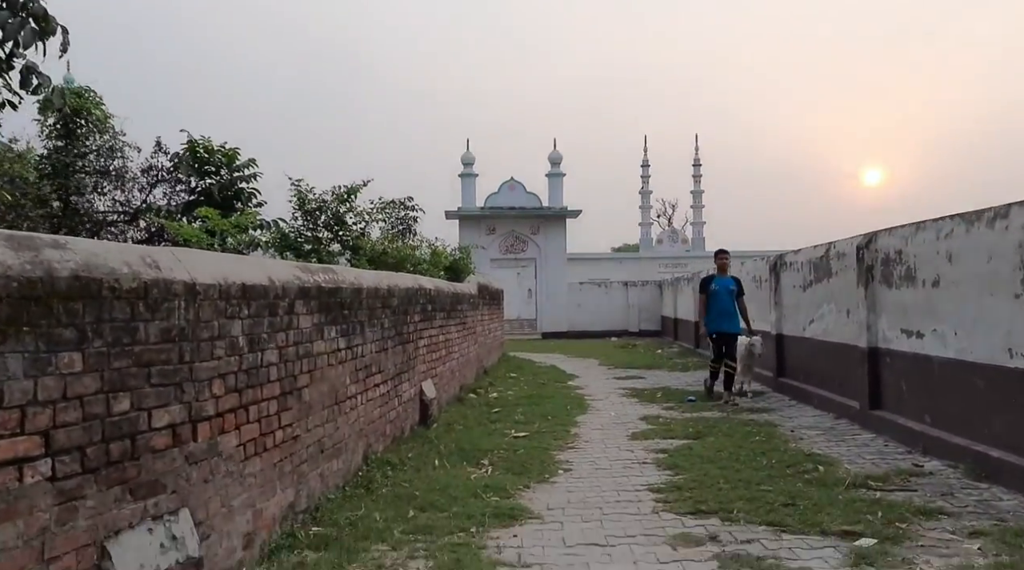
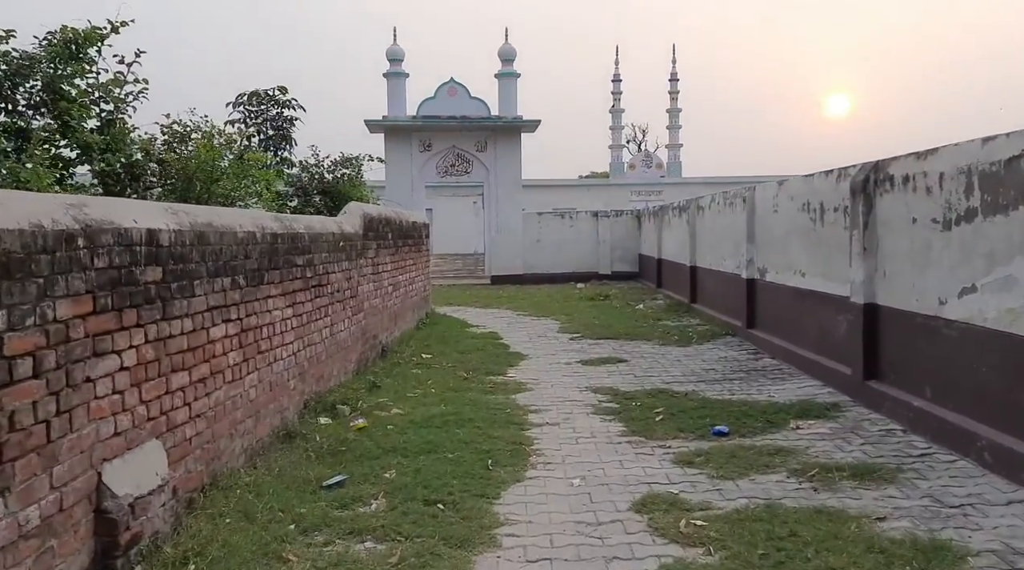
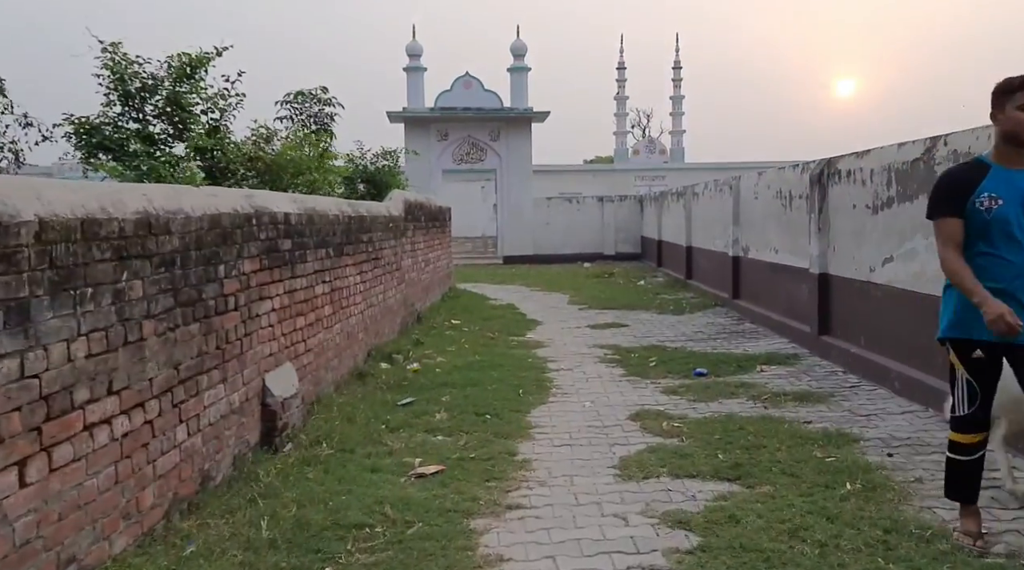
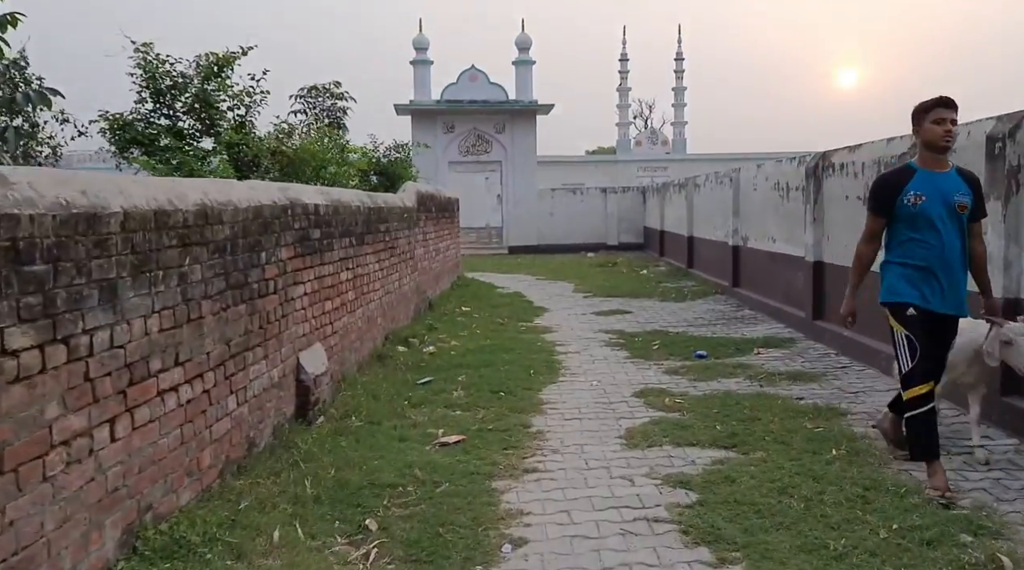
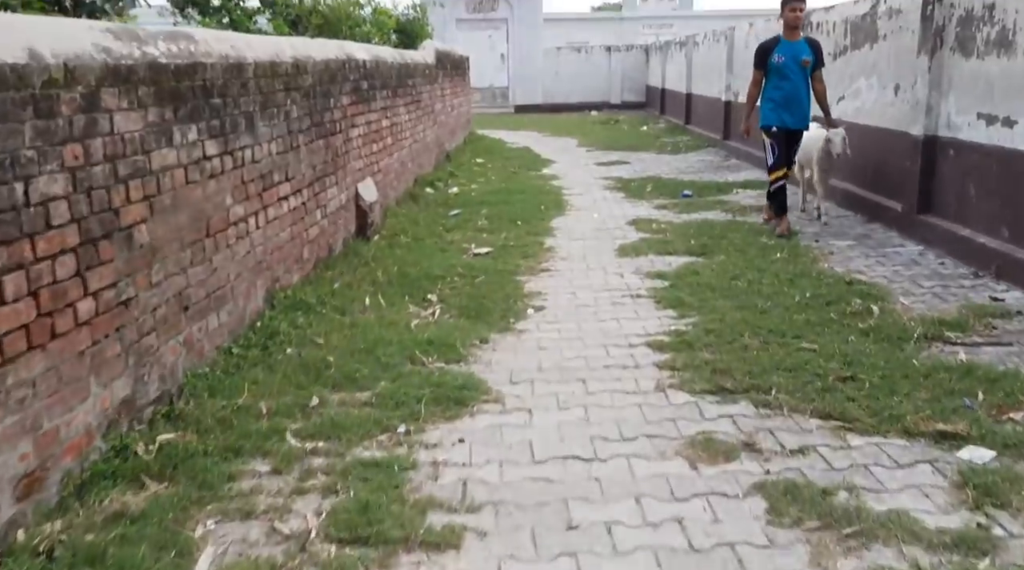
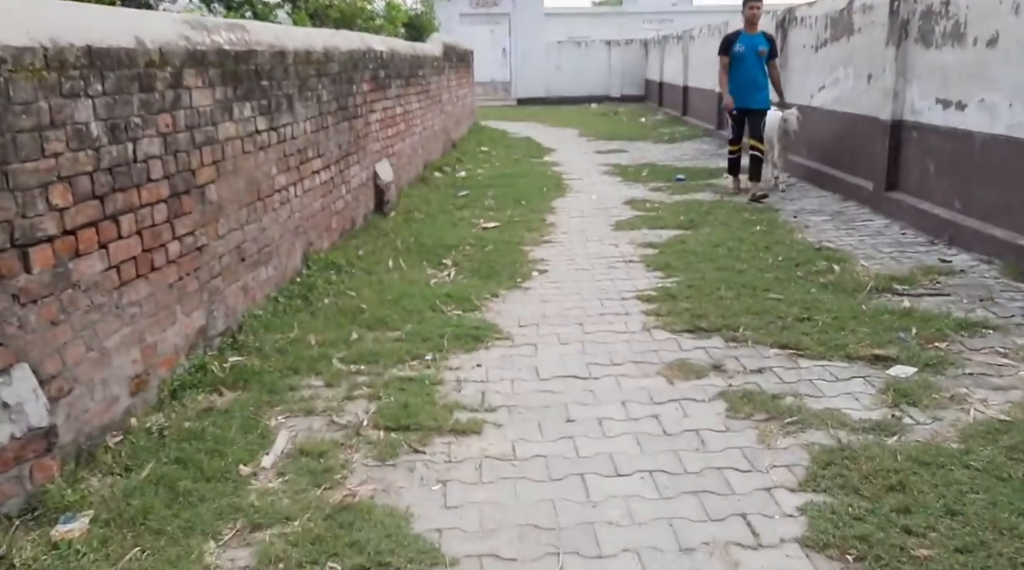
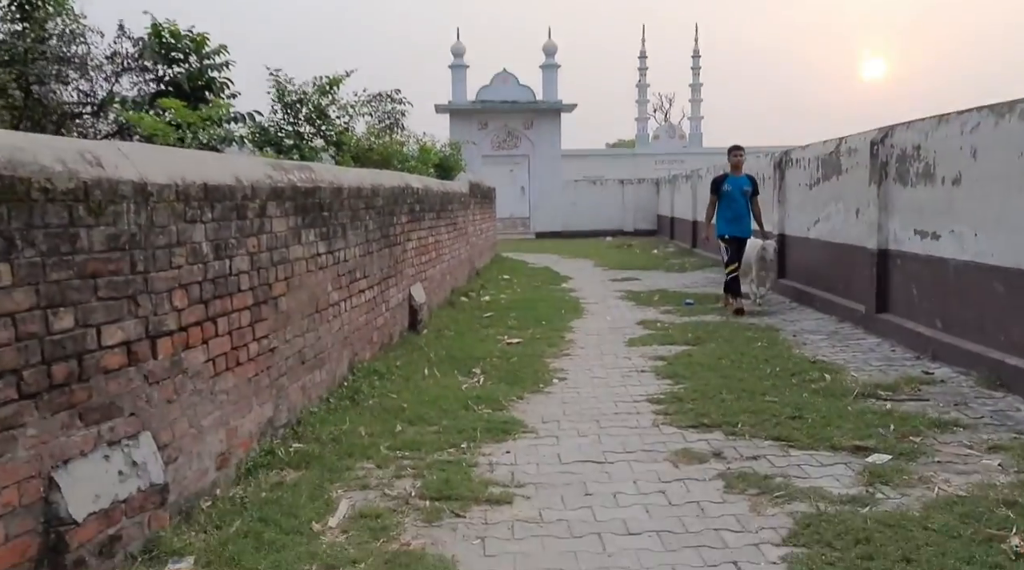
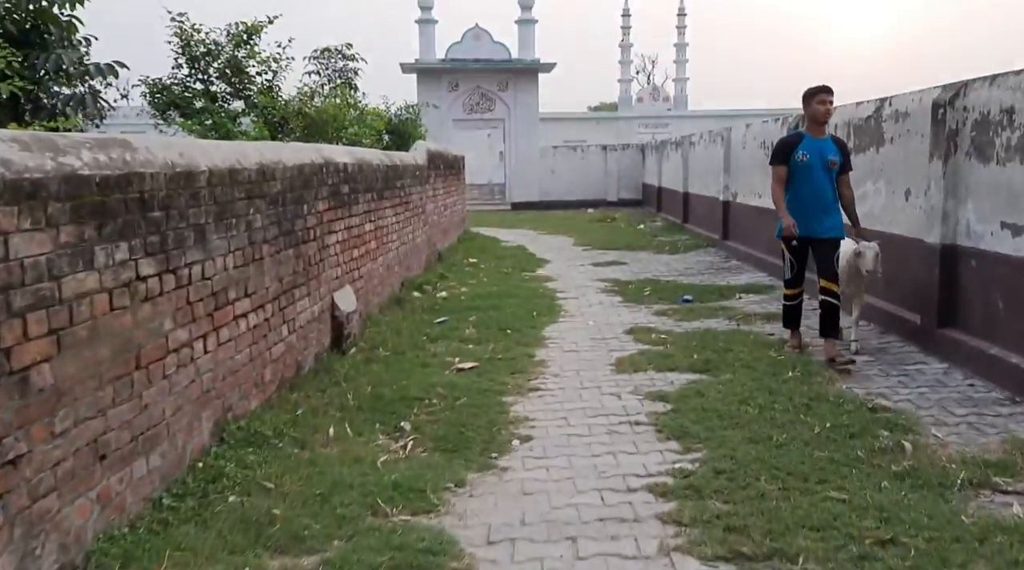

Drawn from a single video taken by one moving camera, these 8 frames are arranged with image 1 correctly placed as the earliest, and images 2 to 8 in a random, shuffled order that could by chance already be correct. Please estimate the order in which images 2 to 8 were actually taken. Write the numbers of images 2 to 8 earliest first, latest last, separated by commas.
7, 6, 5, 8, 4, 3, 2
